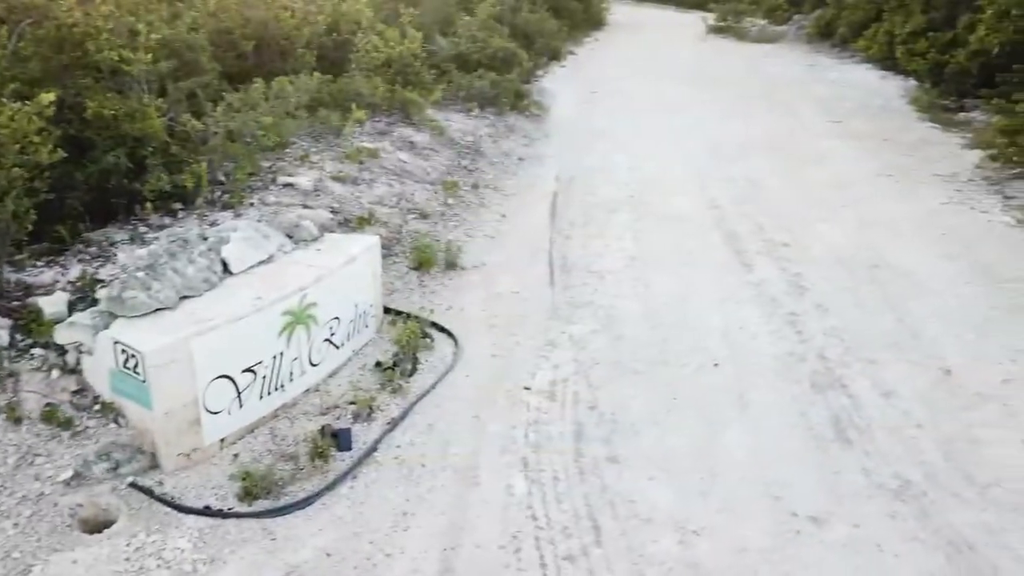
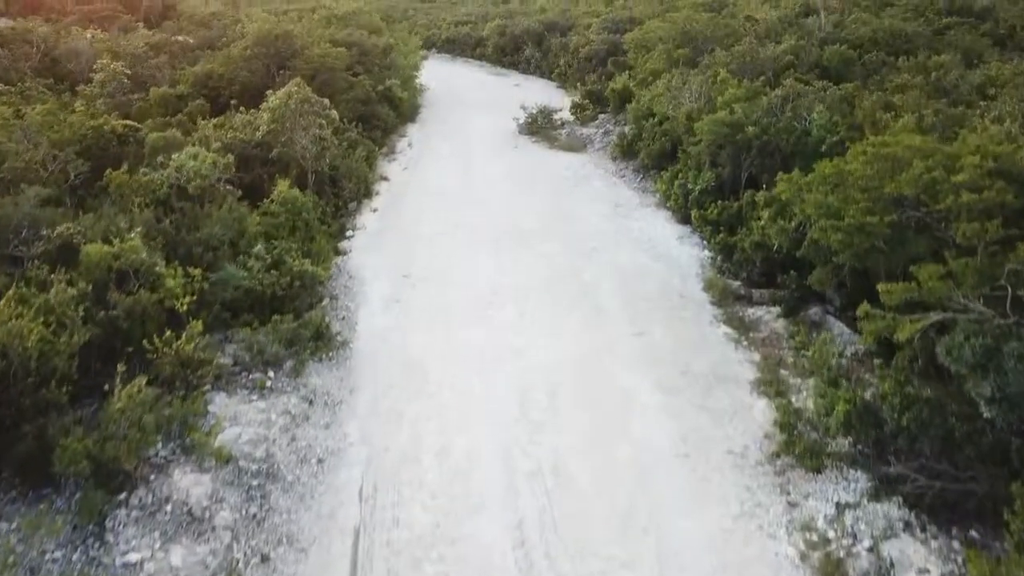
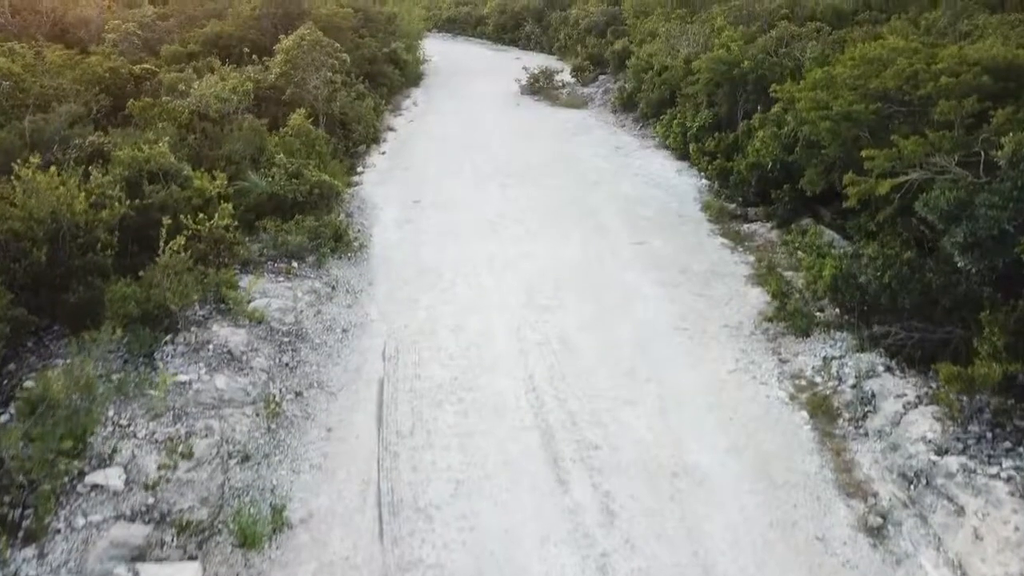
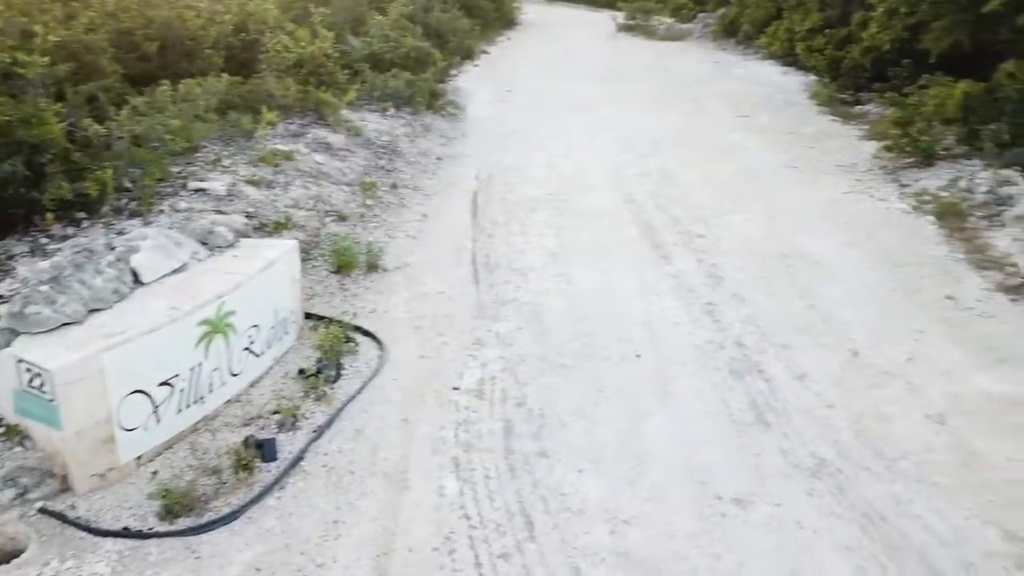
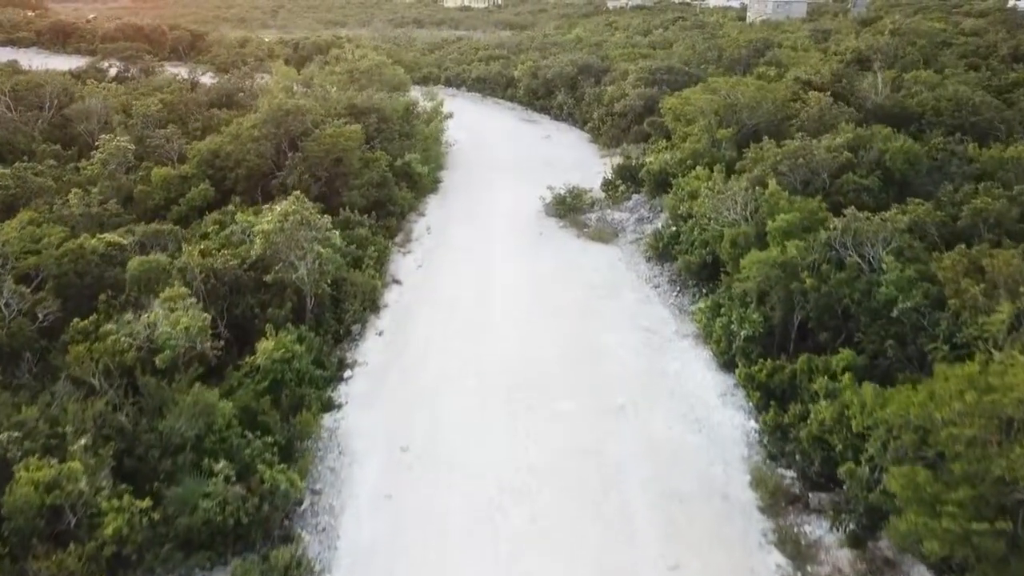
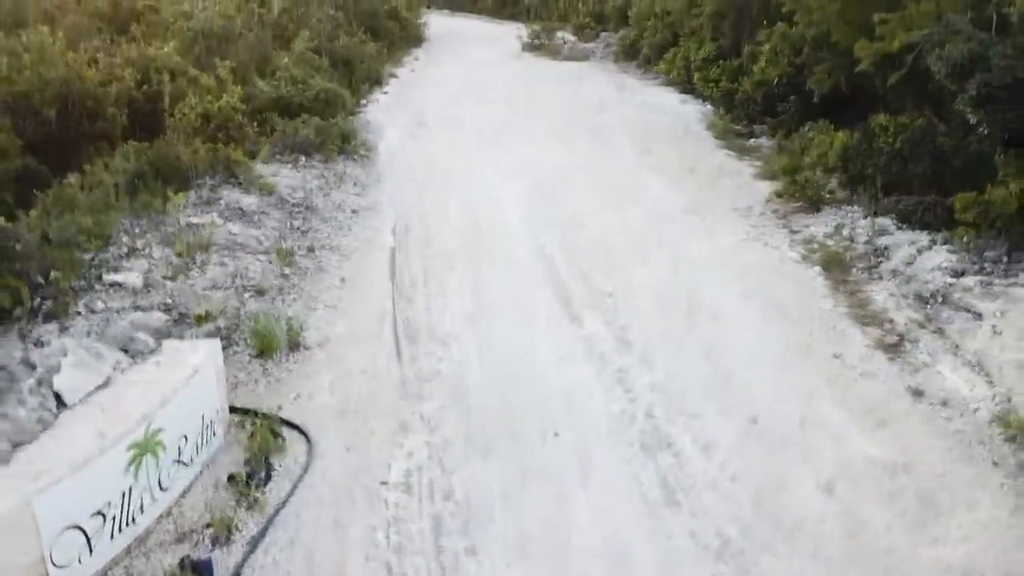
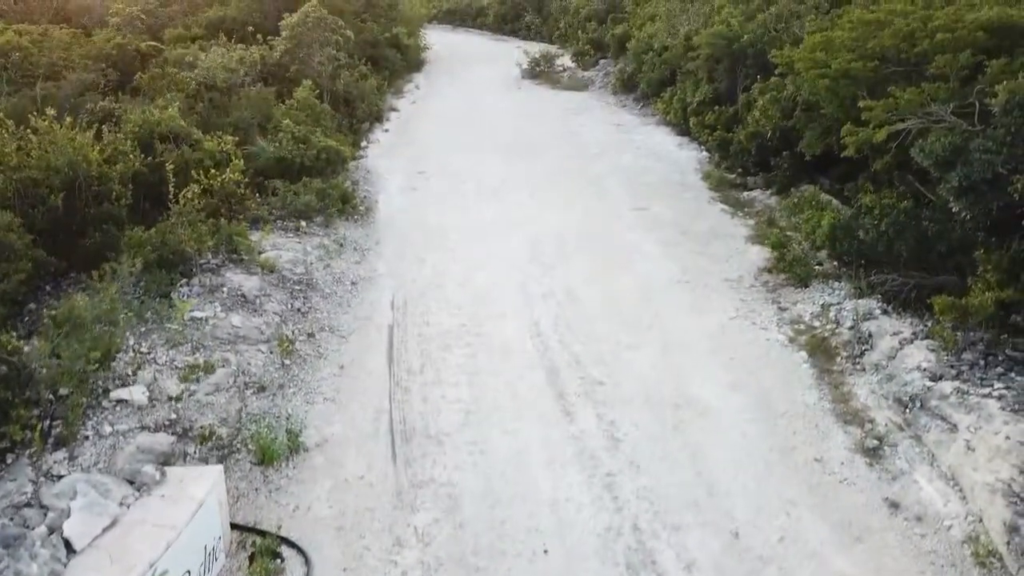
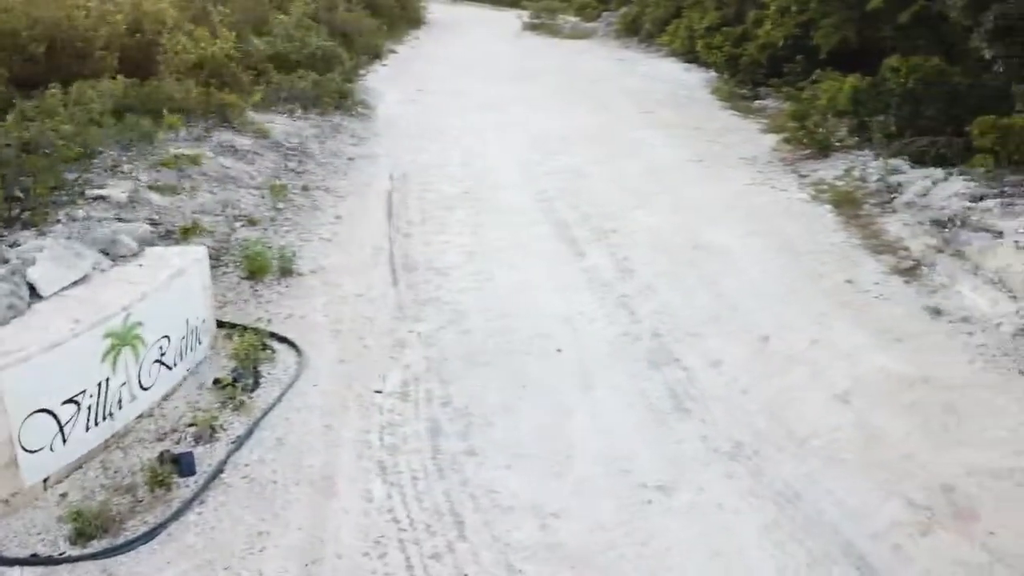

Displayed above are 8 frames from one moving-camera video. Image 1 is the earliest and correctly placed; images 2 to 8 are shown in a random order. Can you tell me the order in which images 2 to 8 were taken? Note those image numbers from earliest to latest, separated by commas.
4, 8, 6, 7, 3, 2, 5
